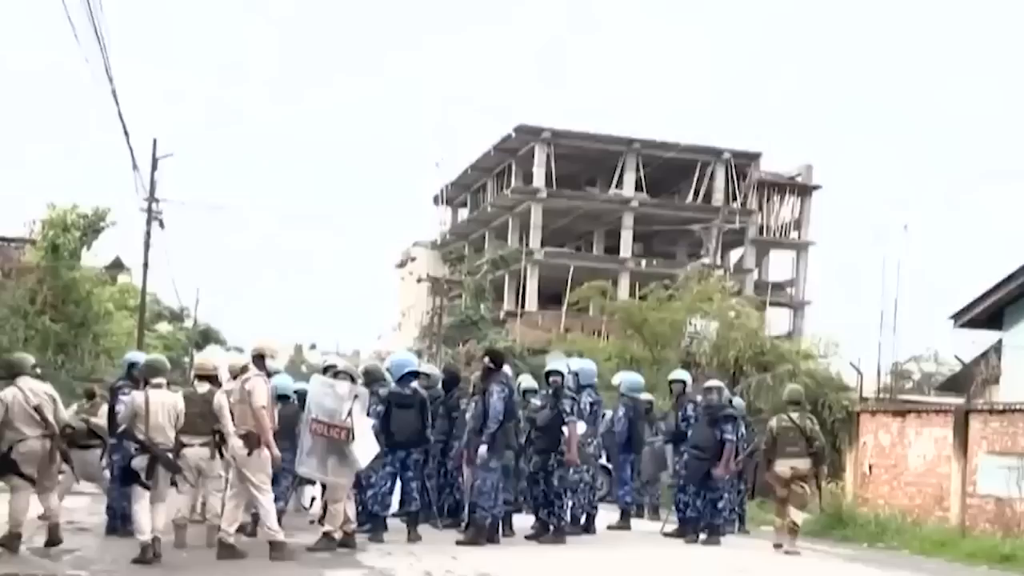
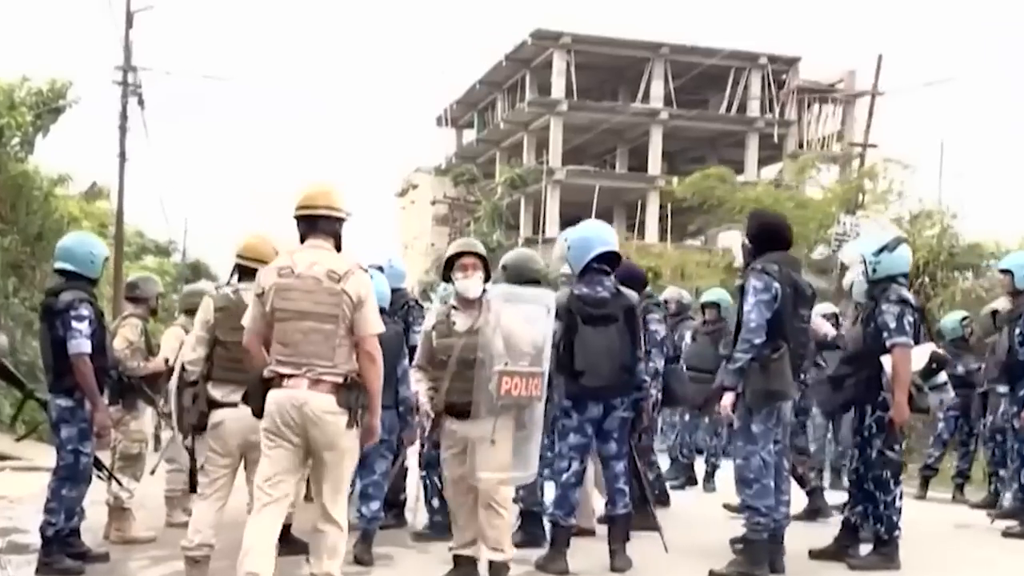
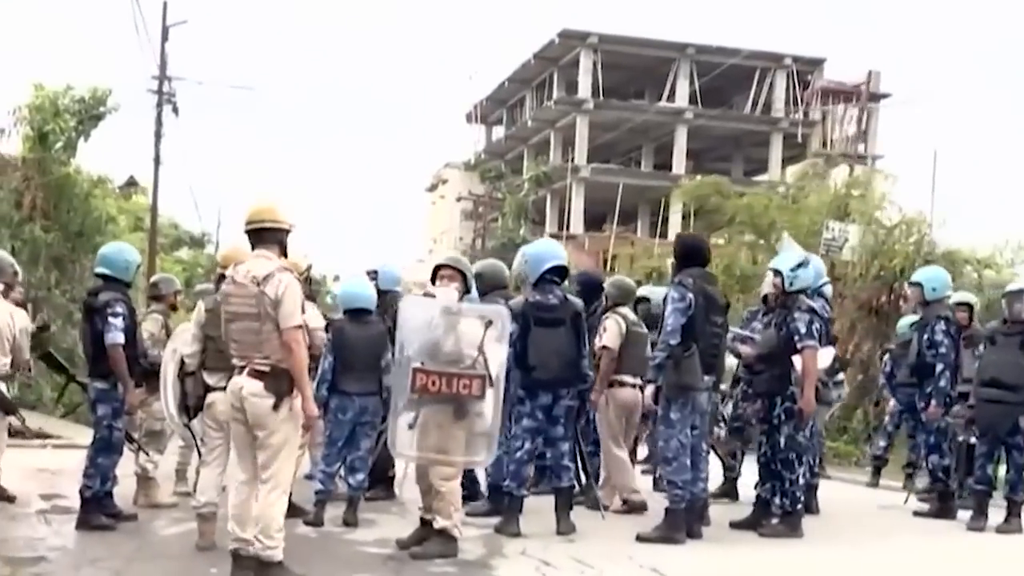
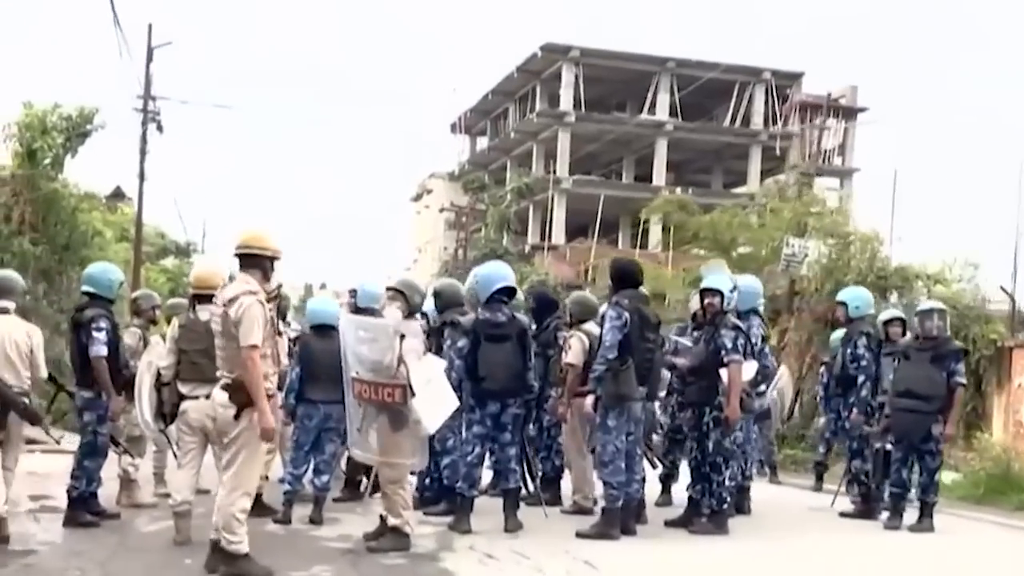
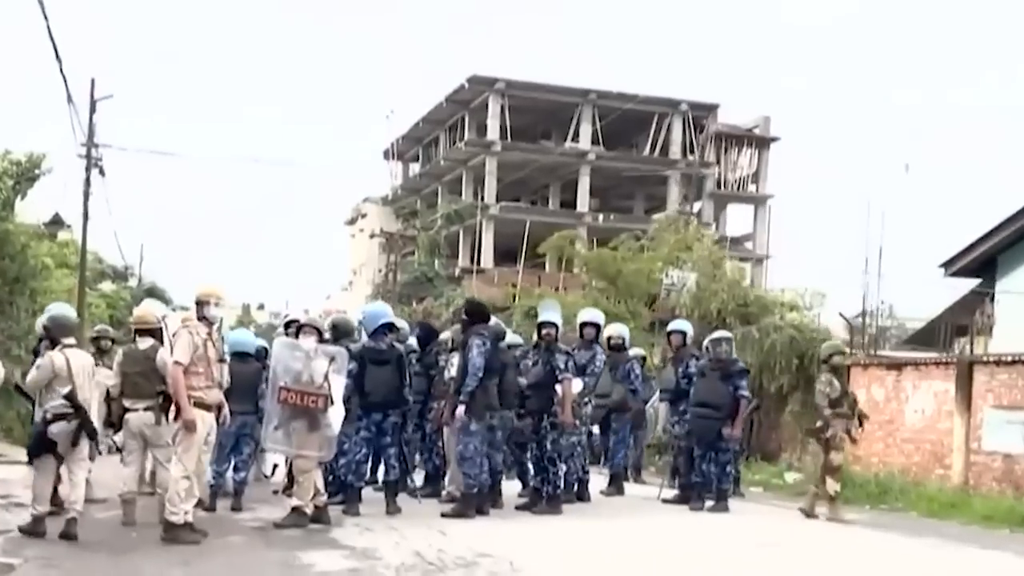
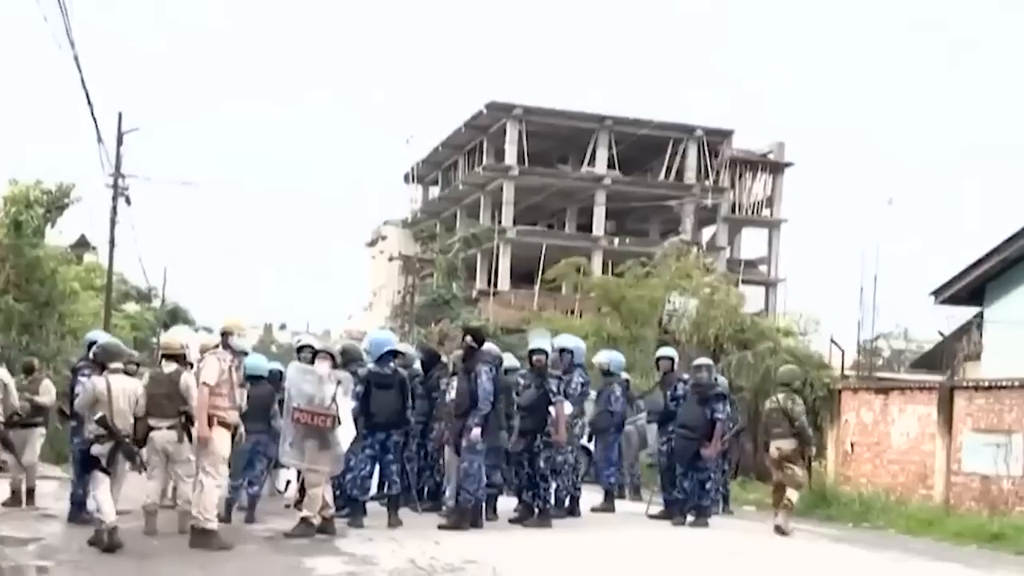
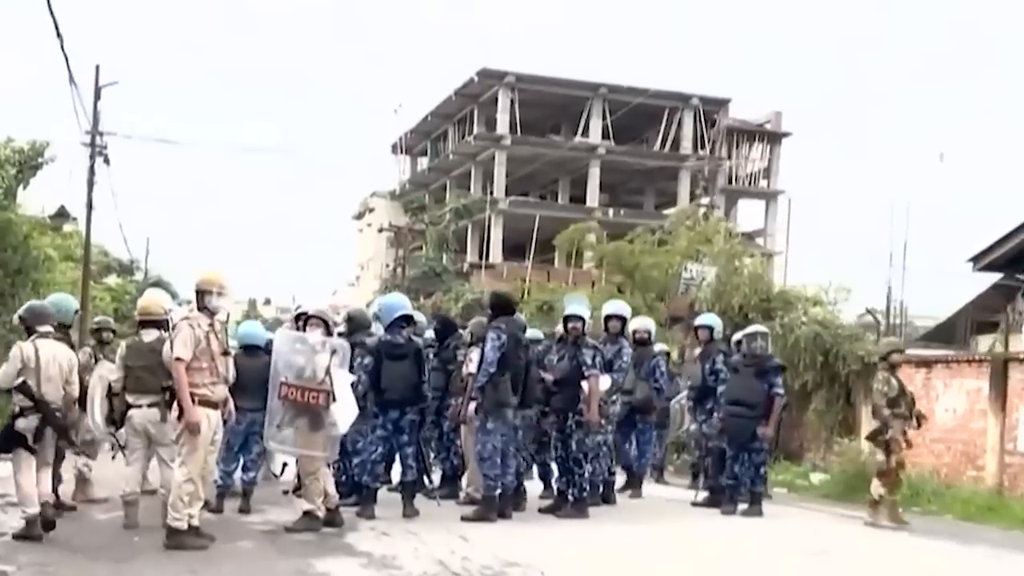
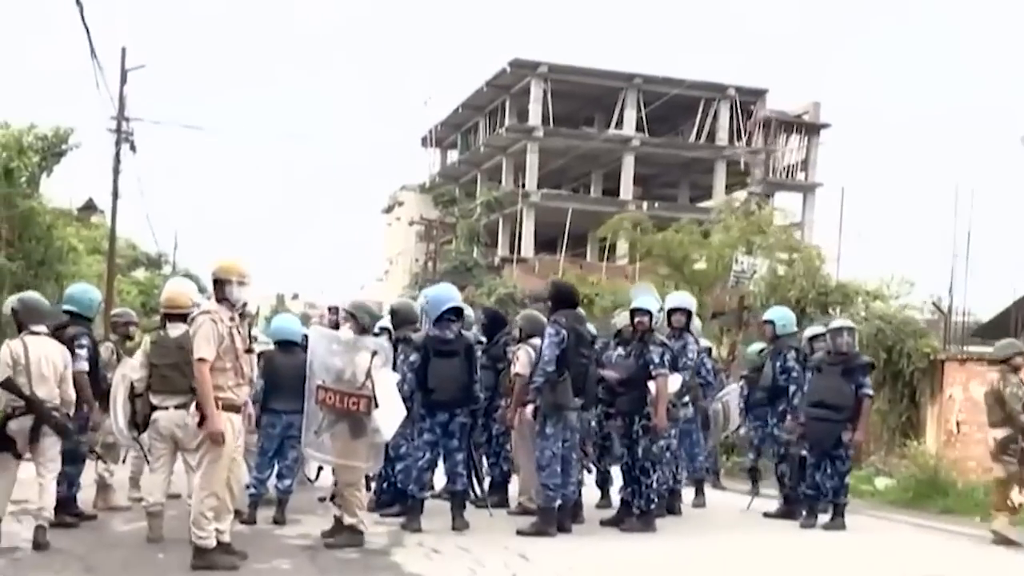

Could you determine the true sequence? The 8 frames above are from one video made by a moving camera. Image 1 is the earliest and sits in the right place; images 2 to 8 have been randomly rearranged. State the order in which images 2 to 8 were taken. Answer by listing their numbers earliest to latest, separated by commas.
6, 5, 7, 8, 4, 3, 2
